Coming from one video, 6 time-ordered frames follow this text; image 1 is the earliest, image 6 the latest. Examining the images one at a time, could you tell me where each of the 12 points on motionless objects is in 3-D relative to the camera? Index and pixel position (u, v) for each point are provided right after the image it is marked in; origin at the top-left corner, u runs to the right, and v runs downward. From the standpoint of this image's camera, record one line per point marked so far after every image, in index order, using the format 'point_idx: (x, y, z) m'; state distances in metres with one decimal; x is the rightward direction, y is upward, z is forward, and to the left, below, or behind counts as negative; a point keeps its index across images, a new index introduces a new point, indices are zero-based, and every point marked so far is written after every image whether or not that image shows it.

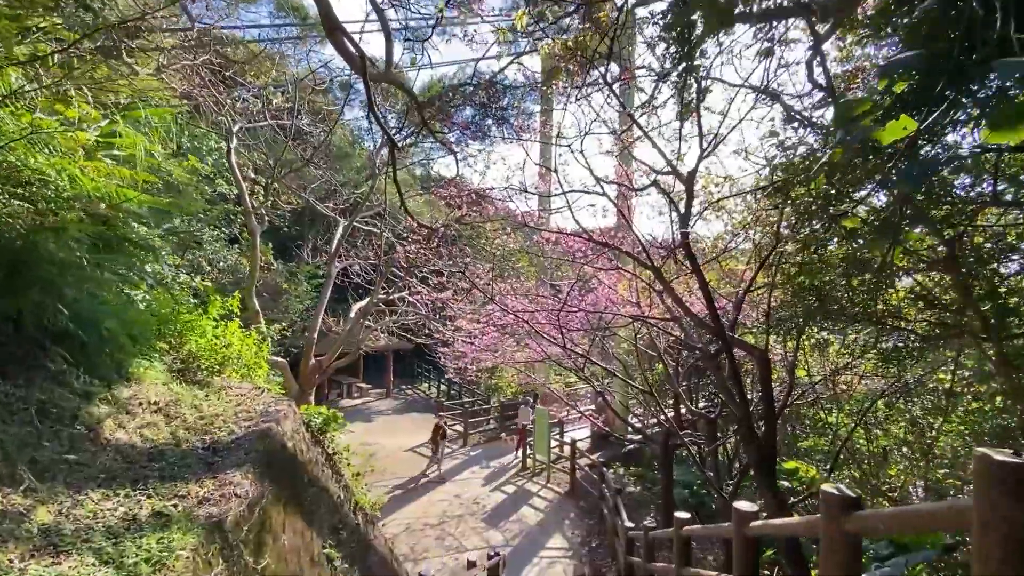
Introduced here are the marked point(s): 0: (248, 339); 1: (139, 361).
0: (-2.9, -0.6, +5.2) m
1: (-2.9, -0.6, +3.6) m
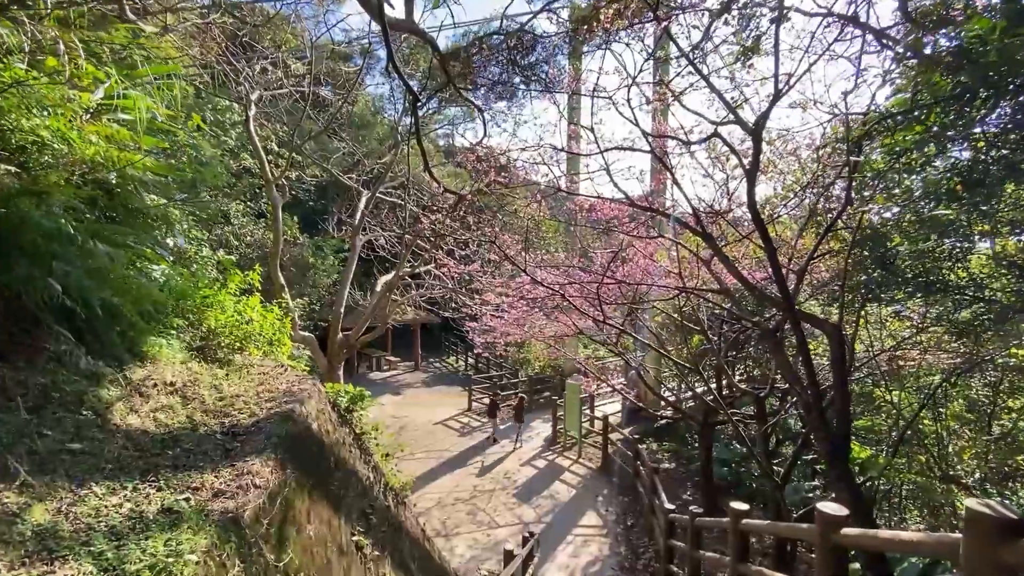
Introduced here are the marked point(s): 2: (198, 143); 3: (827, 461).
0: (-2.5, -0.3, +5.0) m
1: (-2.6, -0.4, +3.4) m
2: (-6.0, +2.7, +9.4) m
3: (+2.2, -1.2, +3.4) m
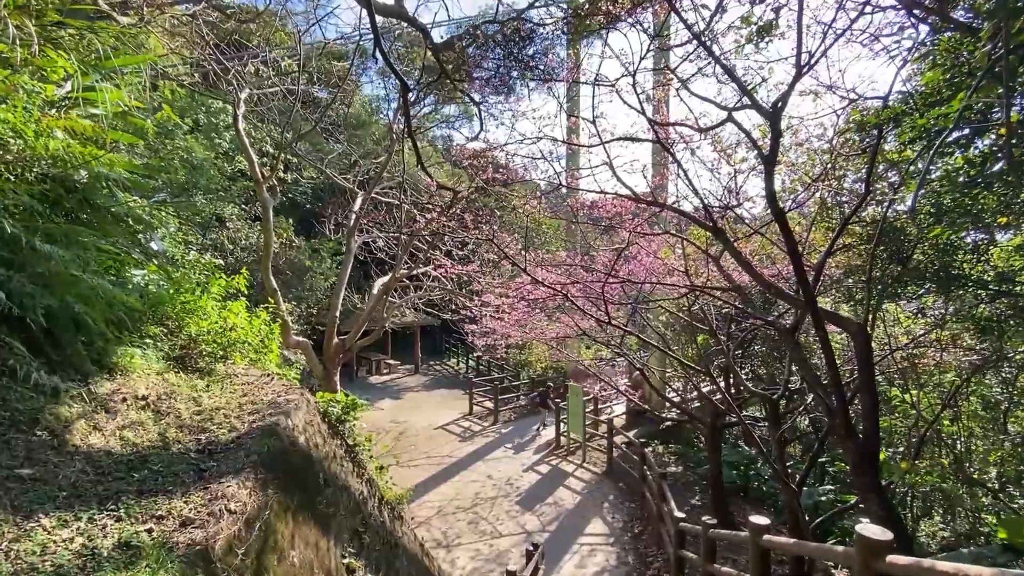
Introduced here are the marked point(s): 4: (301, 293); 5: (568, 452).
0: (-2.5, -0.3, +4.7) m
1: (-2.6, -0.4, +3.2) m
2: (-6.0, +2.6, +9.1) m
3: (+2.3, -1.2, +3.2) m
4: (-5.7, -0.1, +13.0) m
5: (+1.3, -3.7, +10.6) m
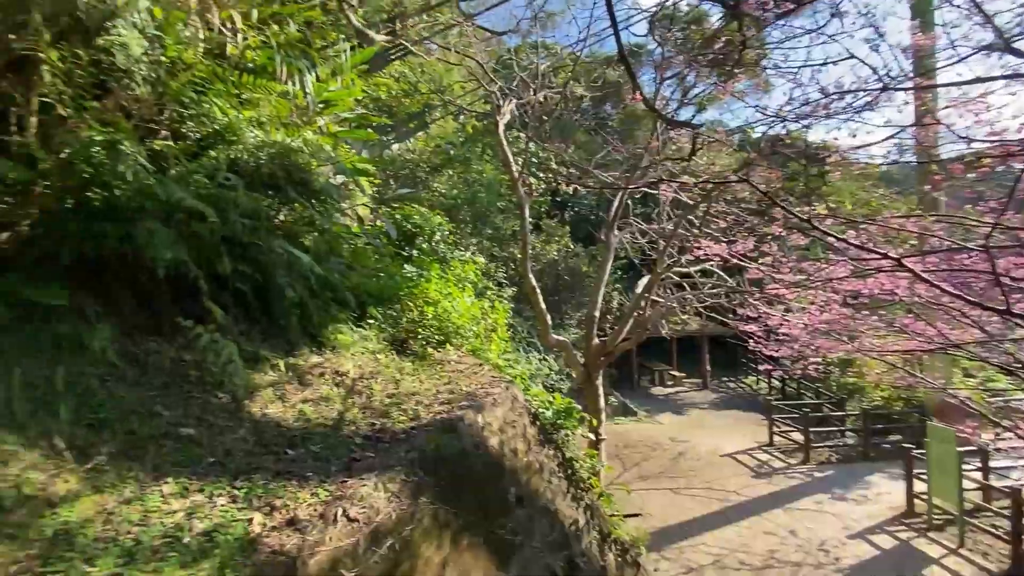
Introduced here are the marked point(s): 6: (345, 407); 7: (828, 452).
0: (-0.2, -0.2, +4.5) m
1: (-1.2, -0.3, +3.3) m
2: (-0.7, +2.6, +10.2) m
3: (+2.8, -0.9, +0.5) m
4: (+1.8, -0.3, +13.1) m
5: (+6.3, -3.5, +7.2) m
6: (-0.9, -0.7, +2.7) m
7: (+6.7, -3.5, +10.2) m
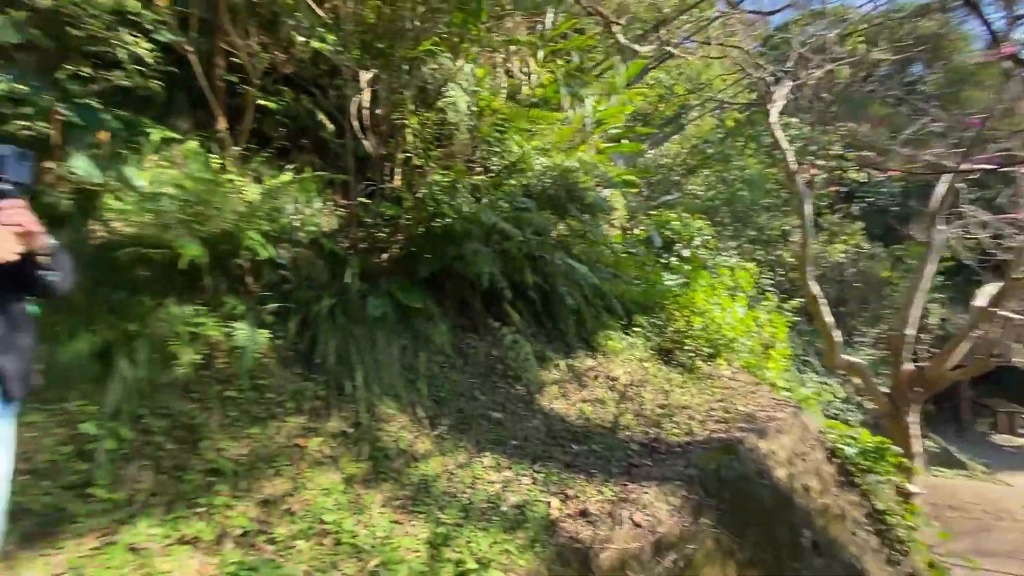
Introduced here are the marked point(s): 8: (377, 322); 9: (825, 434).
0: (+2.1, -0.3, +4.0) m
1: (+0.7, -0.3, +3.4) m
2: (+4.5, +2.4, +9.3) m
3: (+2.9, -1.0, -0.9) m
4: (+8.0, -0.5, +10.6) m
5: (+9.0, -3.7, +3.2) m
6: (+0.6, -0.7, +2.8) m
7: (+10.9, -3.7, +5.7) m
8: (-0.7, -0.2, +2.5) m
9: (+2.0, -0.9, +3.1) m
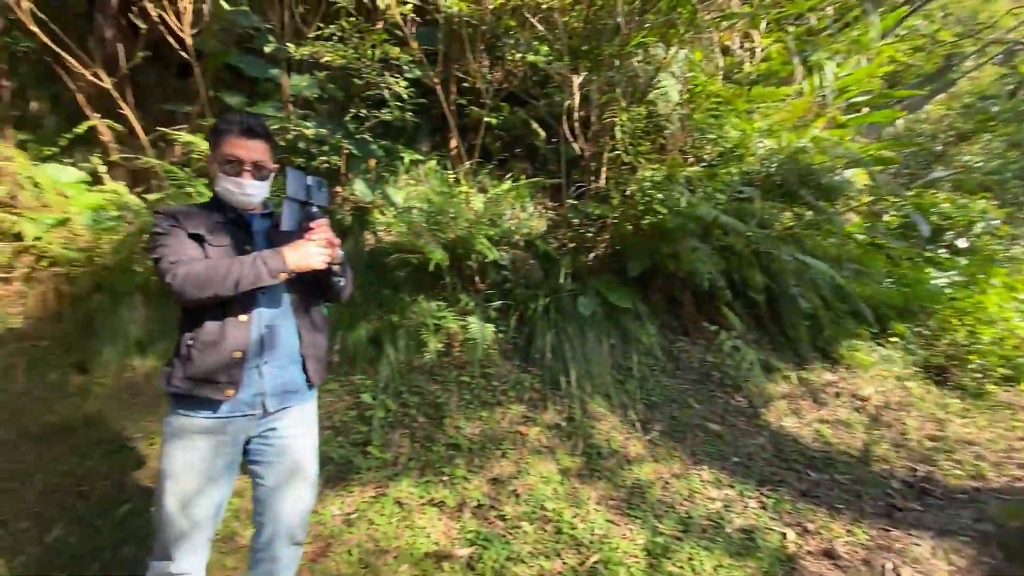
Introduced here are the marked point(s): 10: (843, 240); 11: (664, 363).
0: (+3.6, -0.3, +2.9) m
1: (+2.1, -0.3, +2.9) m
2: (+7.9, +2.4, +6.8) m
3: (+2.4, -1.0, -2.0) m
4: (+11.6, -0.5, +6.7) m
5: (+9.7, -3.8, -0.5) m
6: (+1.7, -0.7, +2.3) m
7: (+12.3, -3.8, +1.1) m
8: (+0.4, -0.2, +2.6) m
9: (+3.2, -1.0, +2.1) m
10: (+2.0, +0.3, +3.0) m
11: (+0.8, -0.4, +2.6) m
